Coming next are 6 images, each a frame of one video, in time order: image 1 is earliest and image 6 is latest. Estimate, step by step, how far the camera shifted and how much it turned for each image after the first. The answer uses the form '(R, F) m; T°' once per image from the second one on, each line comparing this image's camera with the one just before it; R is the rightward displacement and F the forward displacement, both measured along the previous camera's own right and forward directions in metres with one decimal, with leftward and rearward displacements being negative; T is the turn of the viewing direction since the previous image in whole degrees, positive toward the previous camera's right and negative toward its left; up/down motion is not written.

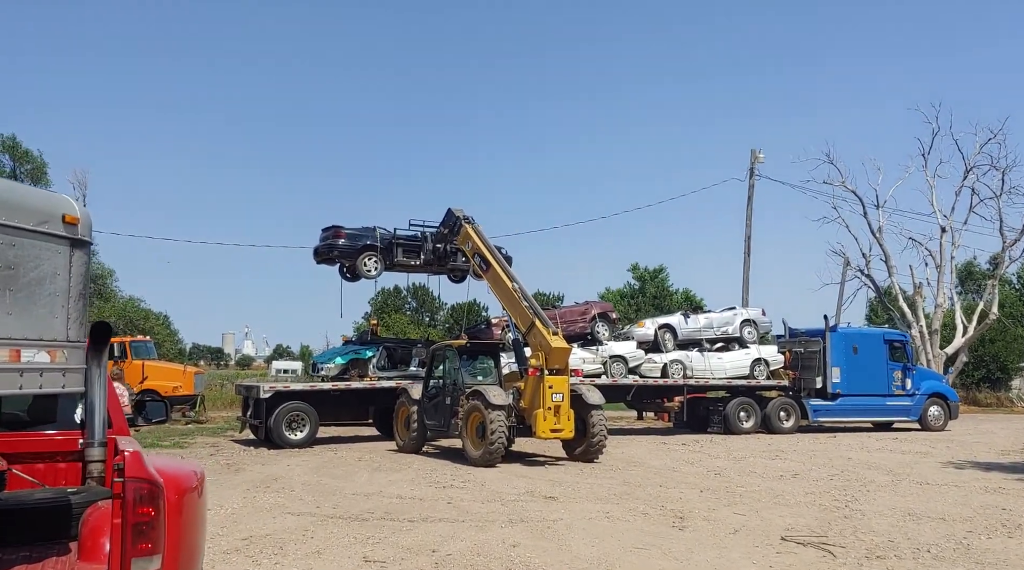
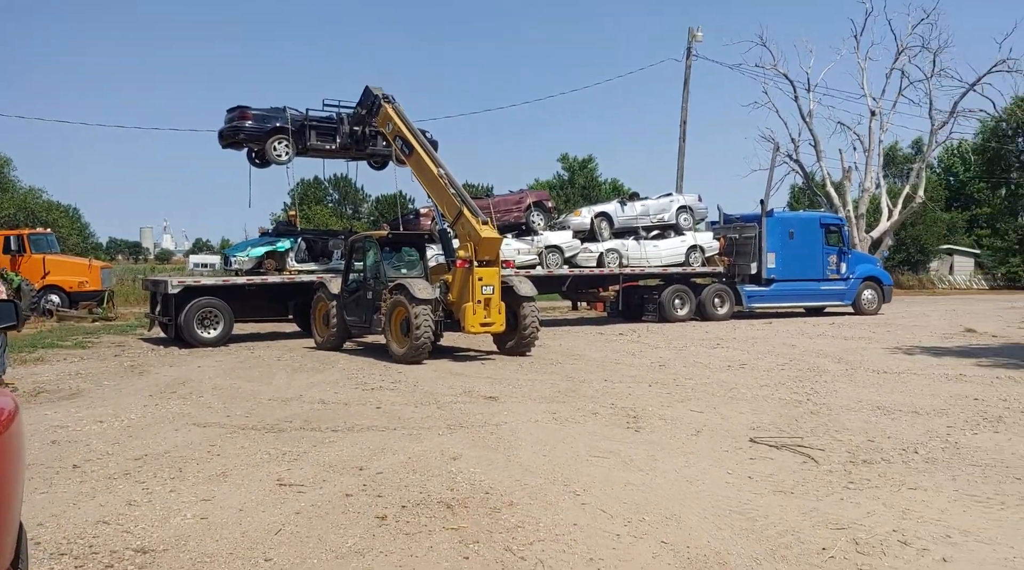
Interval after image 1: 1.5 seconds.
(-0.1, +1.2) m; +5°
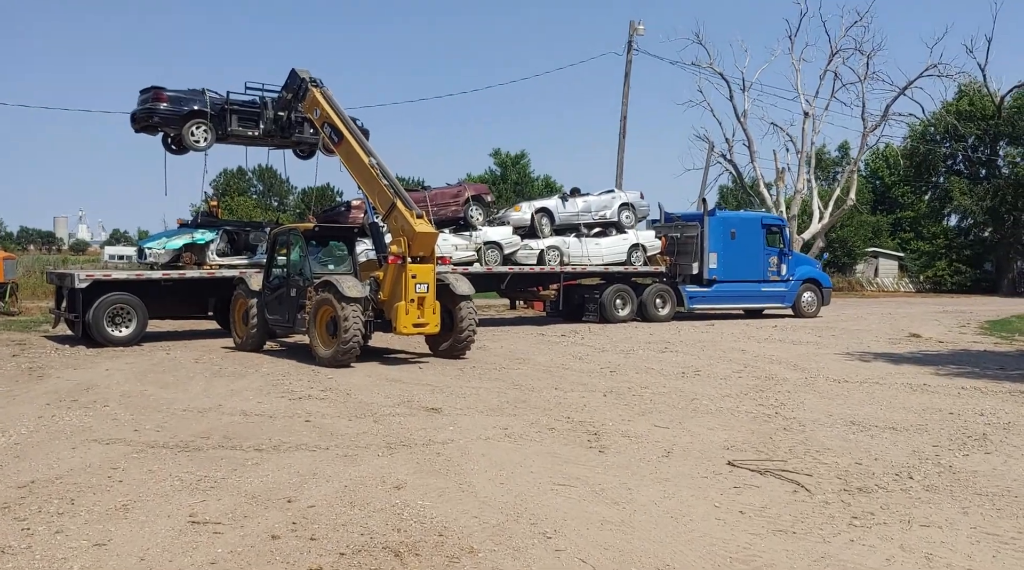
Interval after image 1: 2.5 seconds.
(-0.2, +0.9) m; +5°
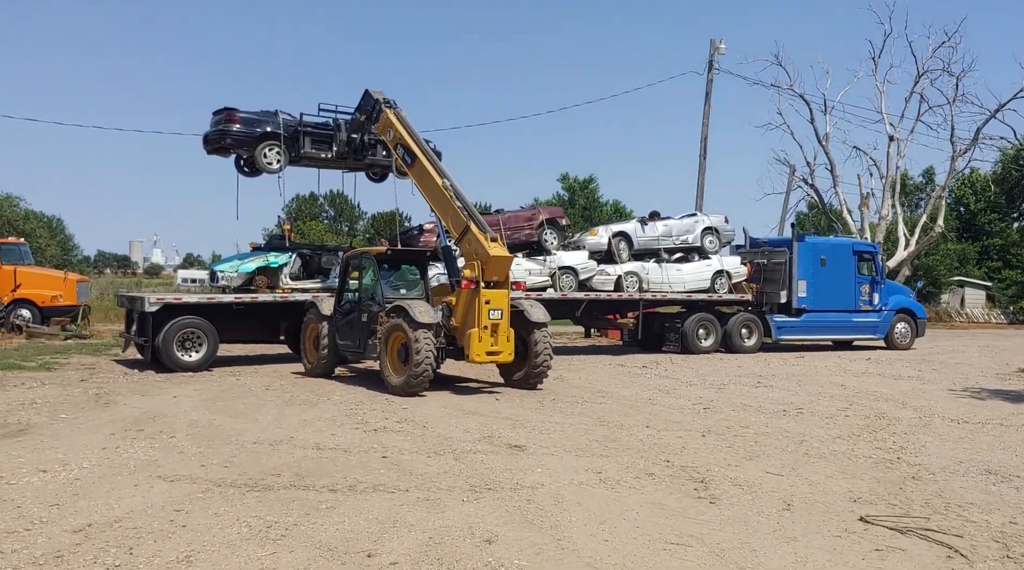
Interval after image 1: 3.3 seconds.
(-0.2, +0.6) m; -4°
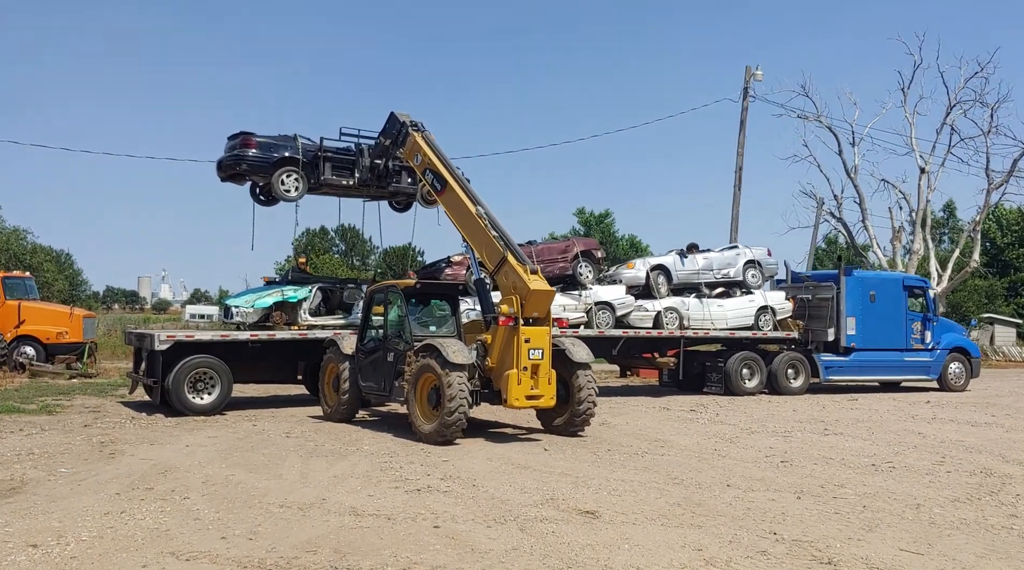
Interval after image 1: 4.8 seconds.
(-0.5, +1.1) m; 0°
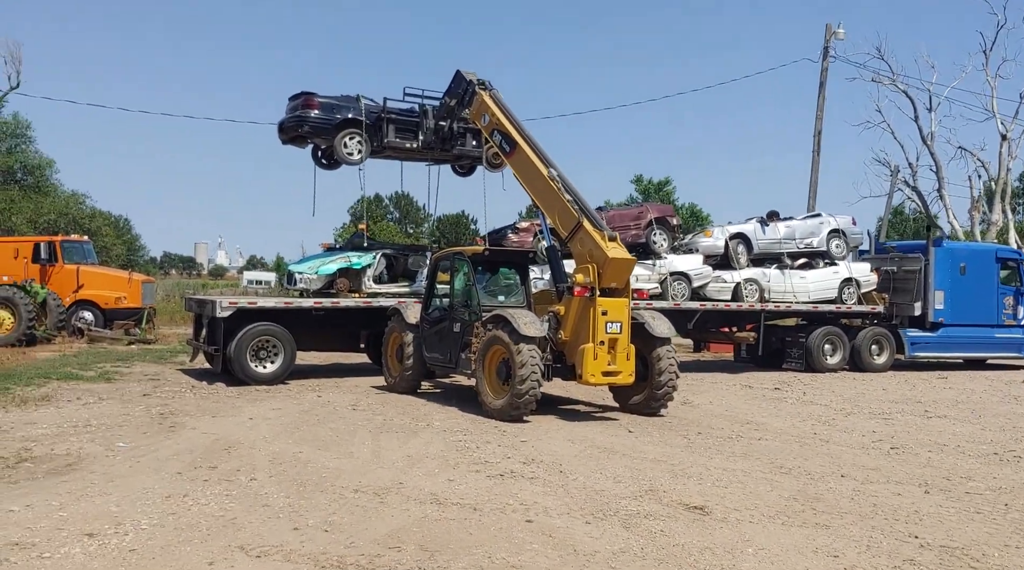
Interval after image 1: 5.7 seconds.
(-0.4, +0.7) m; -3°
